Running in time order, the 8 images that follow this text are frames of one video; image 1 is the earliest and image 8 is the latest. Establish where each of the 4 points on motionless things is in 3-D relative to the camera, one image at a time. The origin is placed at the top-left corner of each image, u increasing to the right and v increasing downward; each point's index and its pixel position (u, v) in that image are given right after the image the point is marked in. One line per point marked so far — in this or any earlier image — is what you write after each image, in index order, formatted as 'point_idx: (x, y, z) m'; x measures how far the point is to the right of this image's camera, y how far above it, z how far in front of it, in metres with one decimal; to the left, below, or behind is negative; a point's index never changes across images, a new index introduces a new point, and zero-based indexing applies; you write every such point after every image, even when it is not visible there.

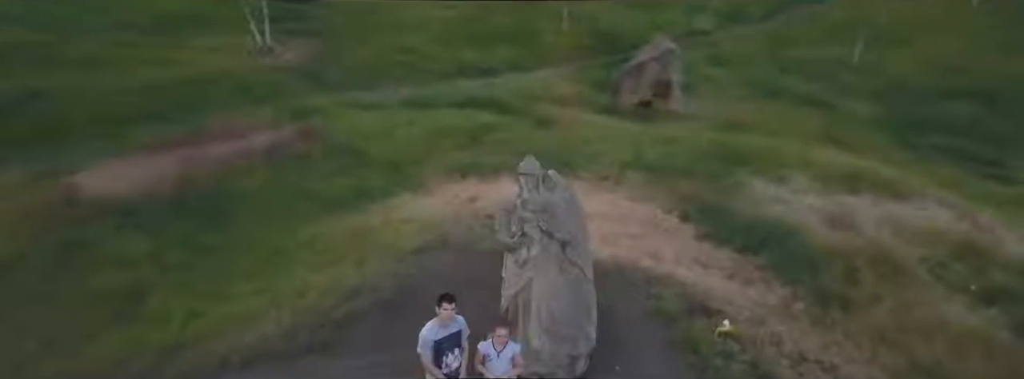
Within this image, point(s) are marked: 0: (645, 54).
0: (+2.7, +2.7, +10.8) m
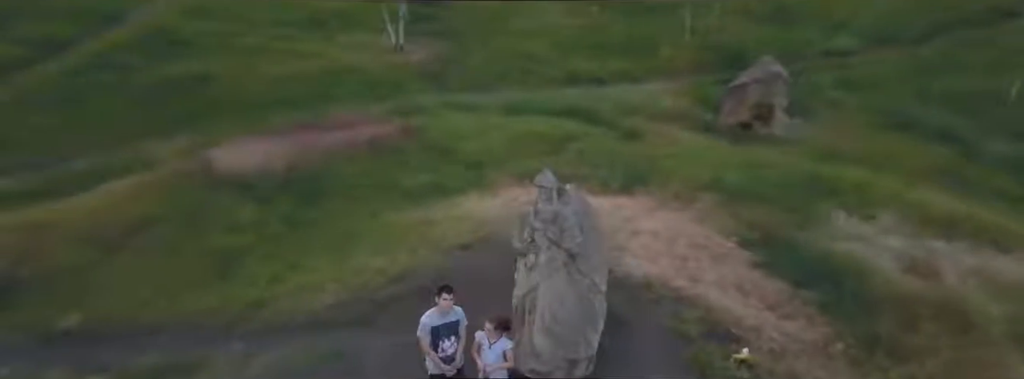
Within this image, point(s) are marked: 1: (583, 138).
0: (+4.5, +2.2, +10.3) m
1: (+1.3, +1.0, +11.2) m
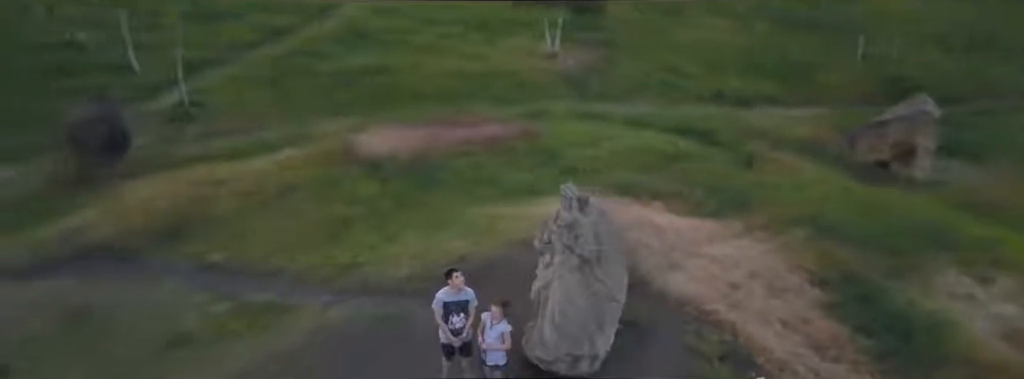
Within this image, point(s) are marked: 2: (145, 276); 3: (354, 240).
0: (+6.5, +1.4, +9.3) m
1: (+3.5, +0.6, +11.0) m
2: (-6.4, -1.5, +9.2) m
3: (-2.5, -0.8, +10.0) m
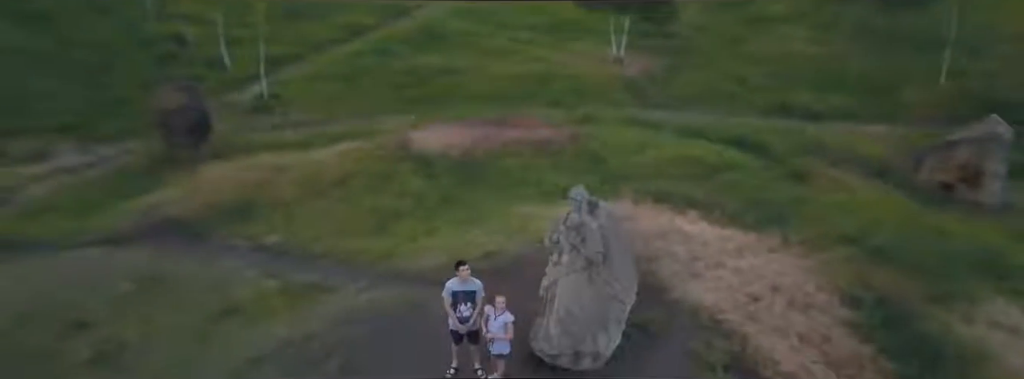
0: (+7.2, +1.0, +8.7) m
1: (+4.4, +0.4, +10.8) m
2: (-5.8, -1.2, +10.0) m
3: (-1.7, -0.7, +10.4) m
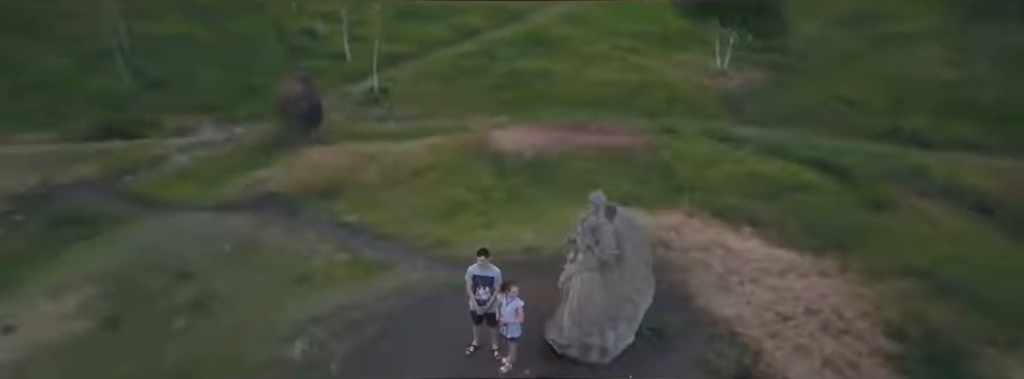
0: (+8.2, +0.4, +7.8) m
1: (+5.7, -0.1, +10.3) m
2: (-4.5, -0.7, +11.2) m
3: (-0.5, -0.6, +11.0) m
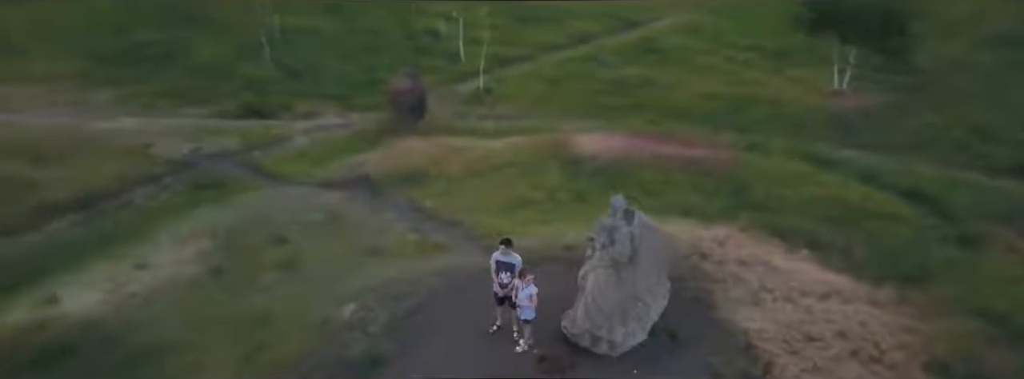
0: (+8.9, -0.4, +6.6) m
1: (+6.9, -0.6, +9.5) m
2: (-3.0, -0.4, +12.3) m
3: (+0.9, -0.6, +11.3) m
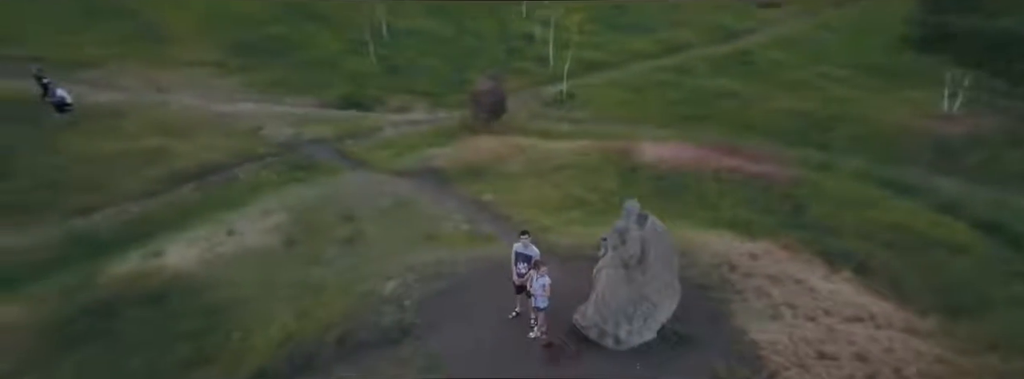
0: (+9.3, -1.0, +5.6) m
1: (+7.7, -1.1, +8.8) m
2: (-1.6, -0.2, +13.0) m
3: (+2.1, -0.7, +11.4) m
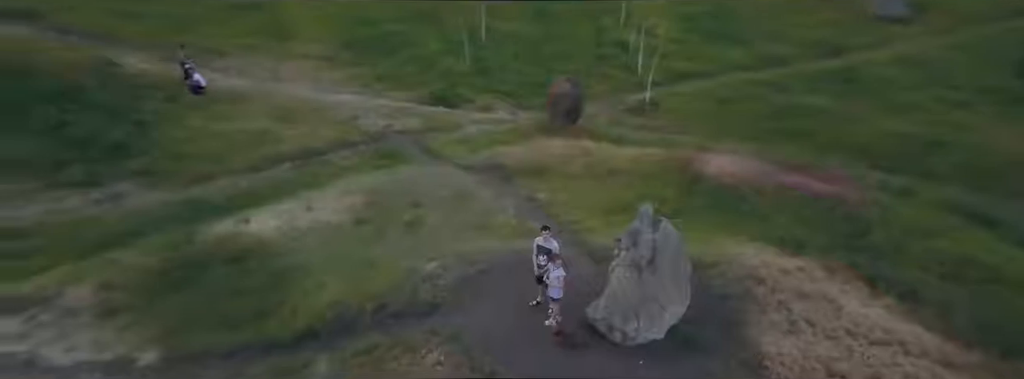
0: (+9.5, -1.7, +4.6) m
1: (+8.3, -1.7, +8.0) m
2: (-0.2, -0.1, +13.5) m
3: (+3.2, -0.9, +11.5) m
